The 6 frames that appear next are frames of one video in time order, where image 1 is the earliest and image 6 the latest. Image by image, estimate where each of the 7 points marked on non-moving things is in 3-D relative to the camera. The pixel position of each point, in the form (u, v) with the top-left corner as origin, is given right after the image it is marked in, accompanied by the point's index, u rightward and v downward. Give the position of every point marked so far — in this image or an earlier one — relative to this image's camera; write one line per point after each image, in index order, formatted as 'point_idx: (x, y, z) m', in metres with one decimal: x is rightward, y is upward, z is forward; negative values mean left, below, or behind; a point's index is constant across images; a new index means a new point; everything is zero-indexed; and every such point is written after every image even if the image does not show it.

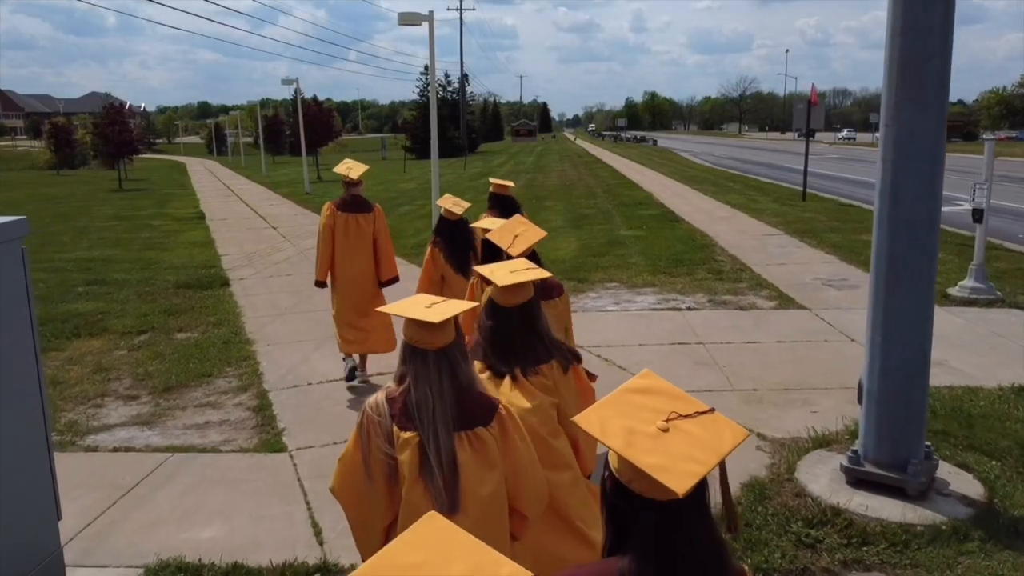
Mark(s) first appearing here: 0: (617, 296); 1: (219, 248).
0: (+1.9, -0.2, +10.3) m
1: (-8.0, +1.1, +16.3) m
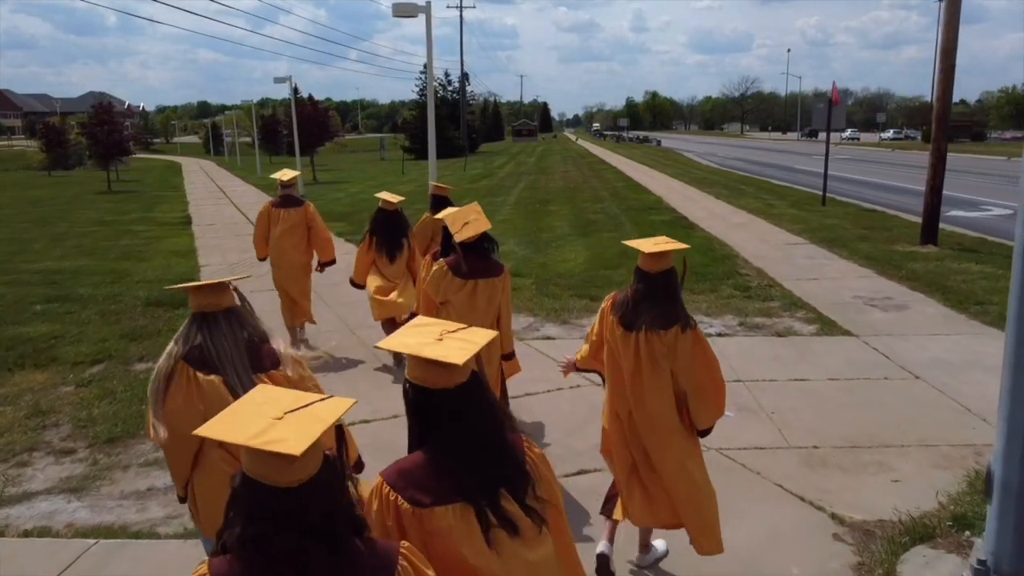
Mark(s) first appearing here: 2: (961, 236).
0: (+1.9, -0.5, +9.2) m
1: (-7.9, +0.8, +15.2) m
2: (+10.4, +1.2, +13.8) m
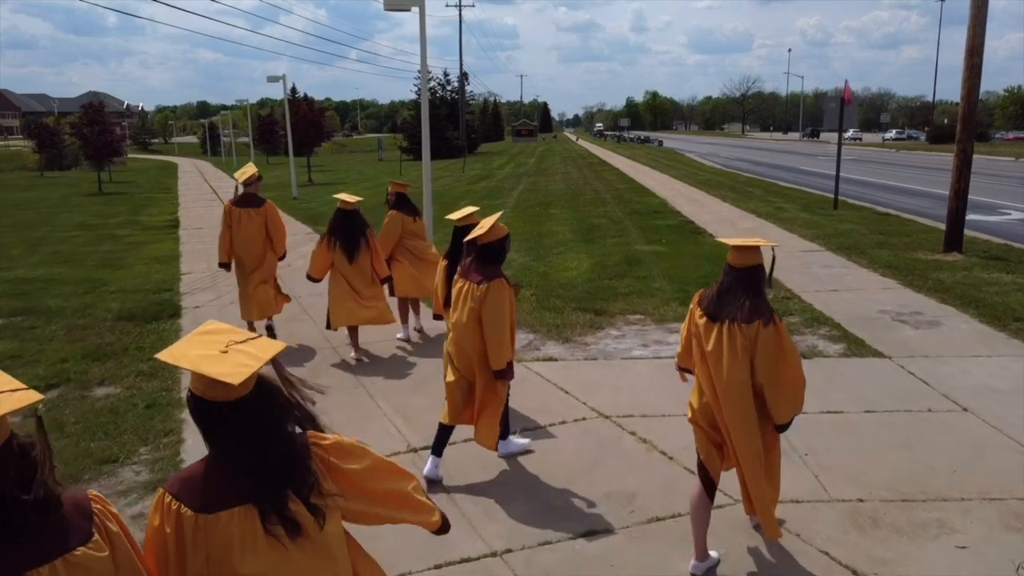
0: (+1.9, -0.7, +8.5) m
1: (-7.9, +0.6, +14.4) m
2: (+10.3, +1.0, +13.0) m
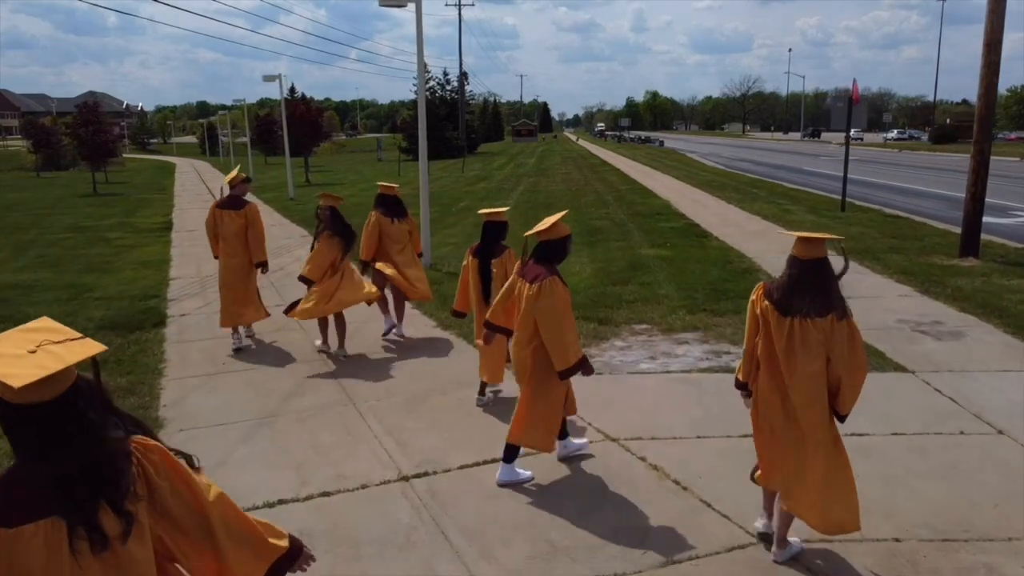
0: (+1.9, -0.8, +8.0) m
1: (-7.9, +0.5, +14.0) m
2: (+10.3, +0.9, +12.6) m
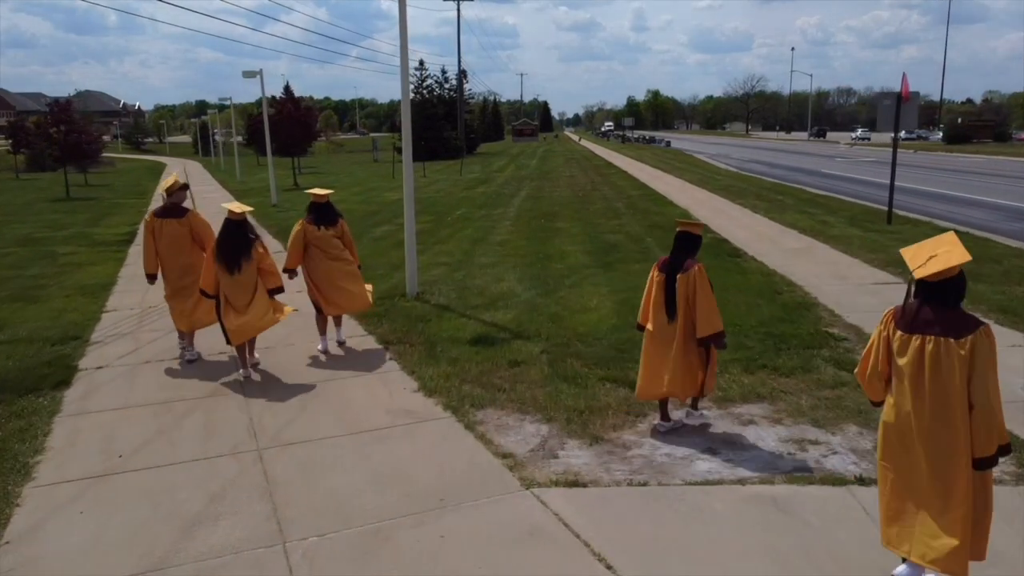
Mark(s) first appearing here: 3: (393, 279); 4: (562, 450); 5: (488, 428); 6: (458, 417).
0: (+2.0, -1.4, +5.9) m
1: (-7.9, -0.1, +11.9) m
2: (+10.4, +0.3, +10.4) m
3: (-2.4, +0.2, +12.0) m
4: (+0.5, -1.5, +5.7) m
5: (-0.2, -1.4, +6.2) m
6: (-0.6, -1.4, +6.4) m
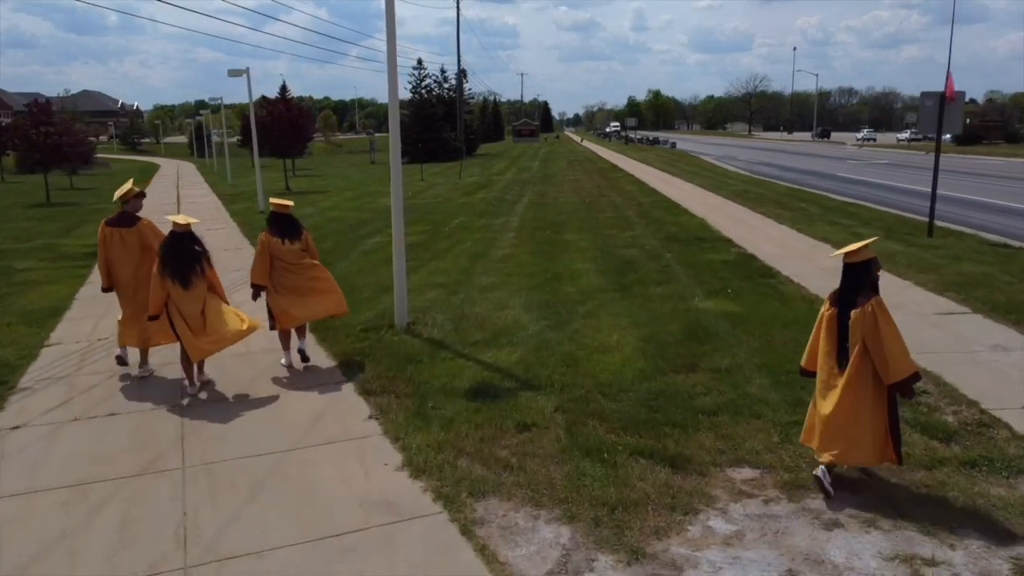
0: (+2.0, -1.9, +4.4) m
1: (-7.8, -0.6, +10.4) m
2: (+10.5, -0.2, +9.0) m
3: (-2.3, -0.3, +10.5) m
4: (+0.5, -2.0, +4.2) m
5: (-0.2, -1.9, +4.7) m
6: (-0.5, -1.9, +4.9) m
